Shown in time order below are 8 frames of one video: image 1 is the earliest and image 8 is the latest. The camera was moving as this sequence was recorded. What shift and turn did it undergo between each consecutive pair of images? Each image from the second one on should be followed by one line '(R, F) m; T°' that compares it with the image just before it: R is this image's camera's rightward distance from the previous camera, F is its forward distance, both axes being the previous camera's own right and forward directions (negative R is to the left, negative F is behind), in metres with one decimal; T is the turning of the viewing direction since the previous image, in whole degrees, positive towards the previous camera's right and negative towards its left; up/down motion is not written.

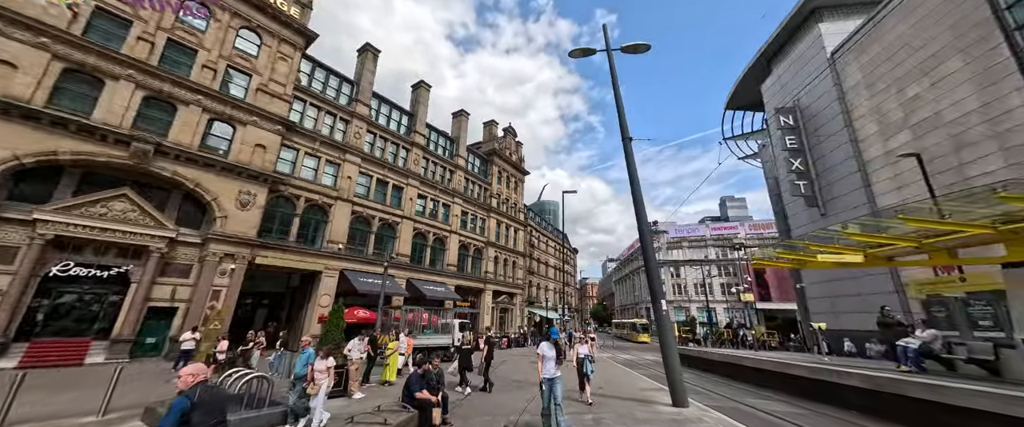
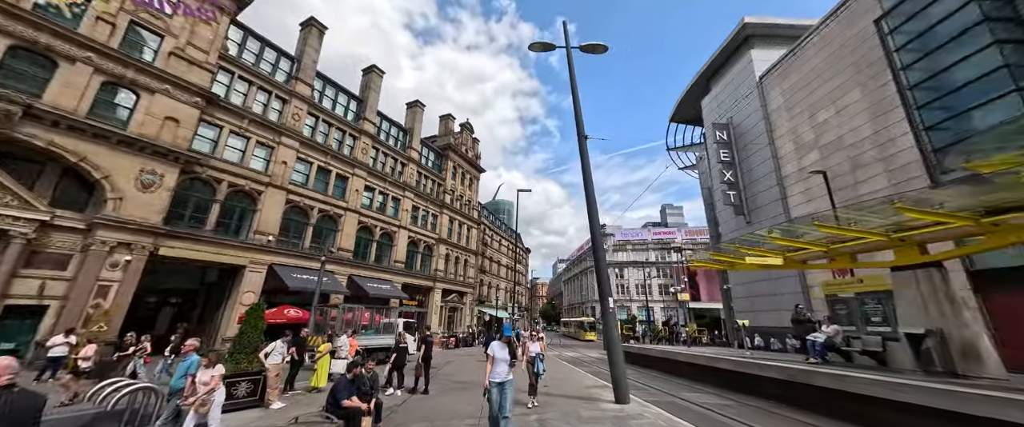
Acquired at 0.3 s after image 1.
(+0.1, +0.4) m; +8°
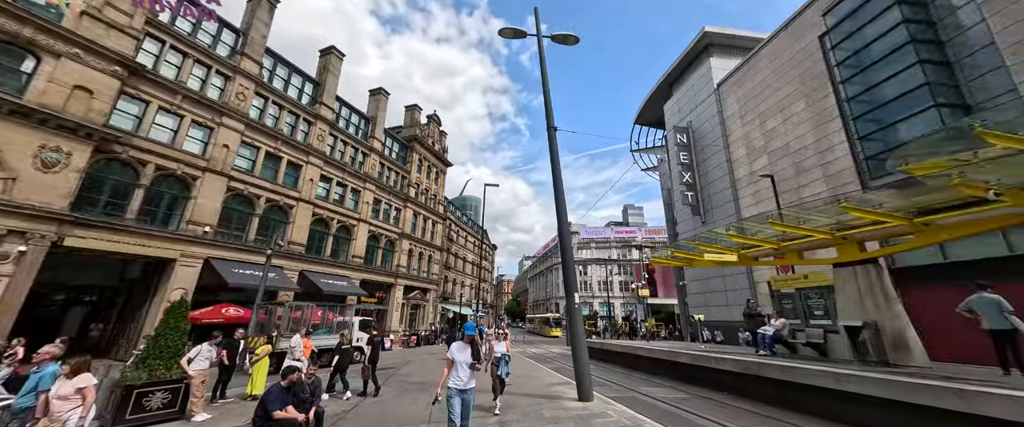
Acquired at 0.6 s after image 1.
(+0.1, +0.5) m; +5°
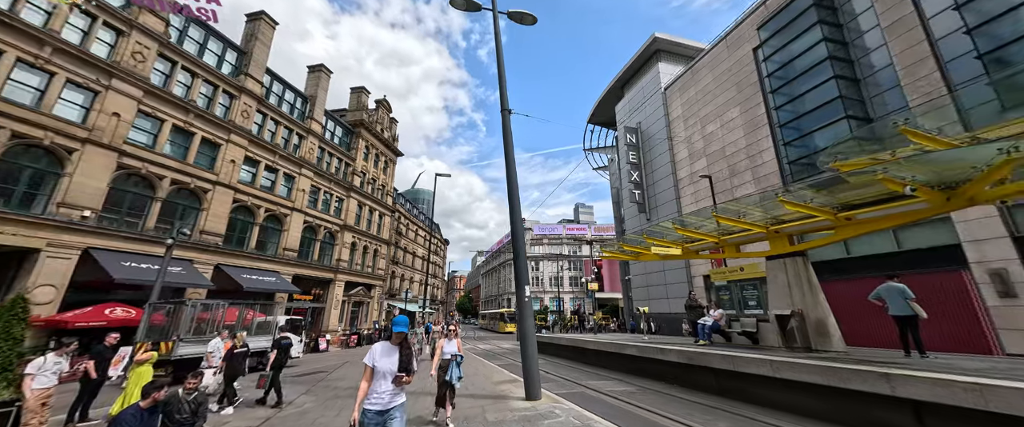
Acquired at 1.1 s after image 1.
(+0.2, +0.7) m; +8°
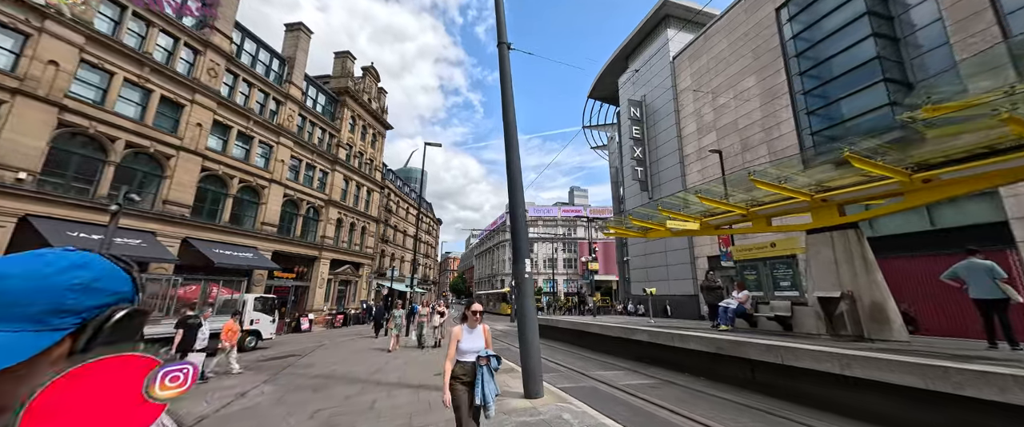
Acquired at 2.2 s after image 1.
(0.0, +1.6) m; +1°
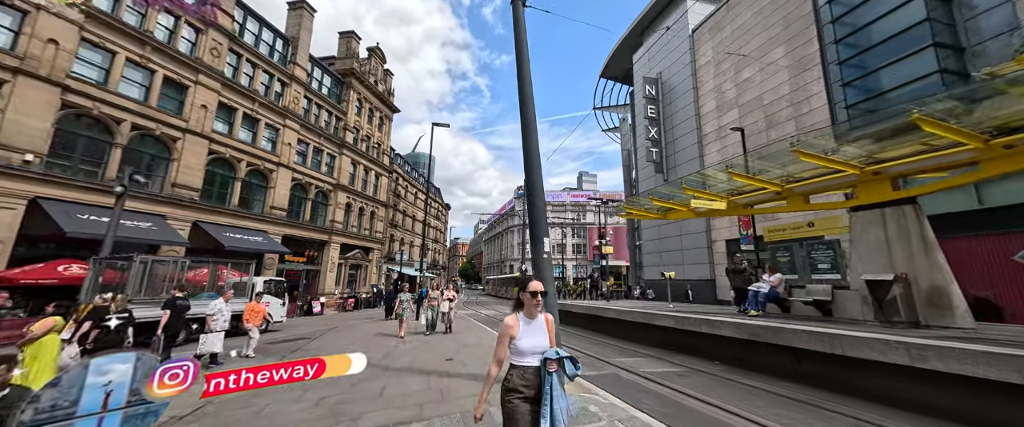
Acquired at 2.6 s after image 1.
(-0.2, +0.6) m; -1°
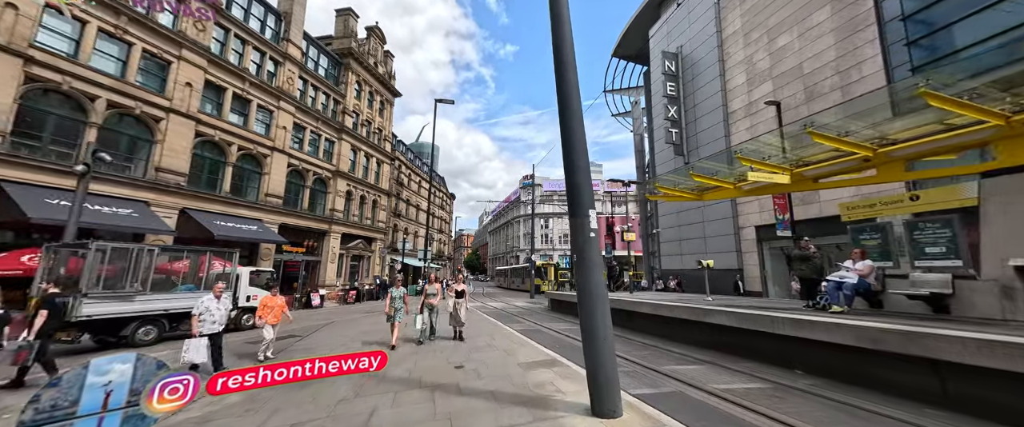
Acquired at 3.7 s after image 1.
(-0.4, +1.6) m; -1°
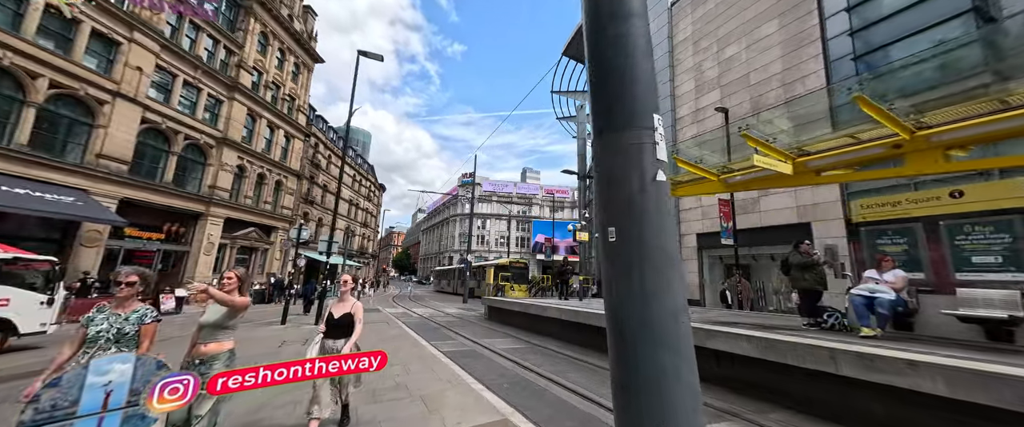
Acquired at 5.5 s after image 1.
(+0.1, +2.8) m; +11°
